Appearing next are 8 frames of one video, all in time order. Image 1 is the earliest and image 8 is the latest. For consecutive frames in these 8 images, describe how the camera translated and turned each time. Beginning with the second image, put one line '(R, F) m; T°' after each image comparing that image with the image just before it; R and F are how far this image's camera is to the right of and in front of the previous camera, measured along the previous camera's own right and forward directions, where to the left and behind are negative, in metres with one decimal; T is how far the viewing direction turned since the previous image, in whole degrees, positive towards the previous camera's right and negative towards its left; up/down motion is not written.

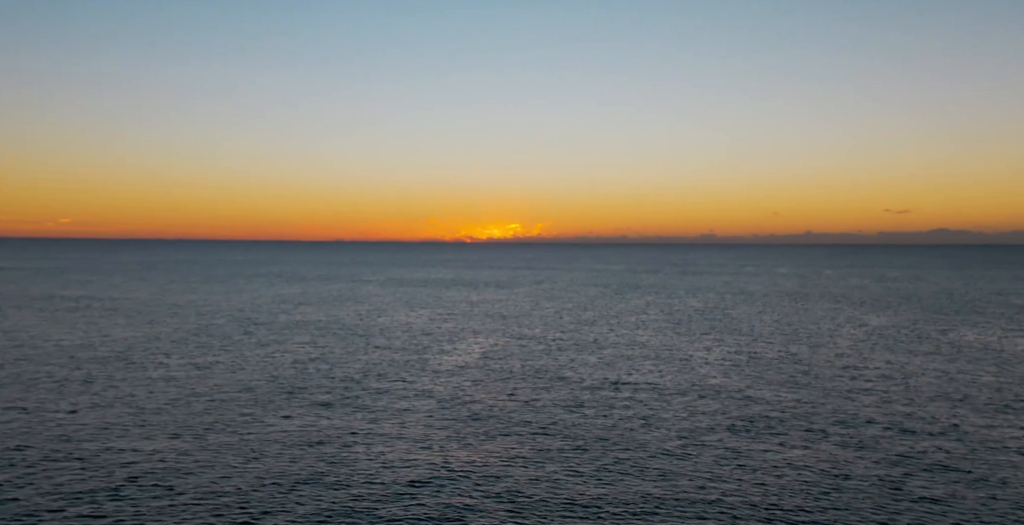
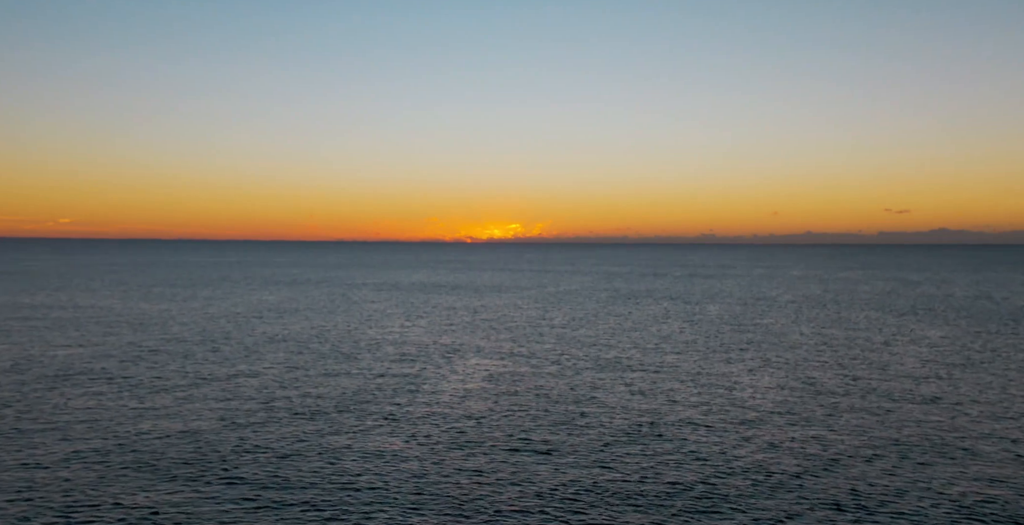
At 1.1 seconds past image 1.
(-0.6, +9.8) m; 0°
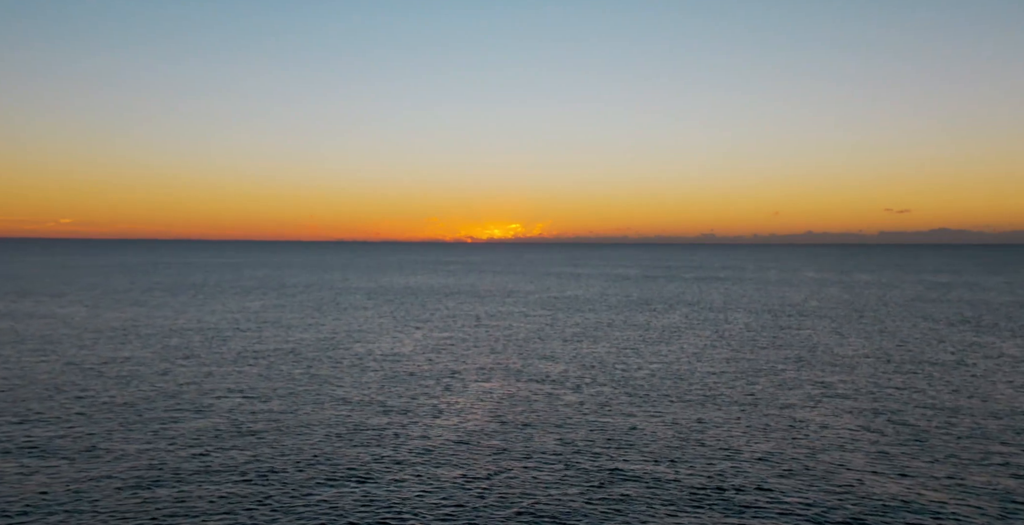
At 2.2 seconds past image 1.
(-0.6, +10.0) m; 0°
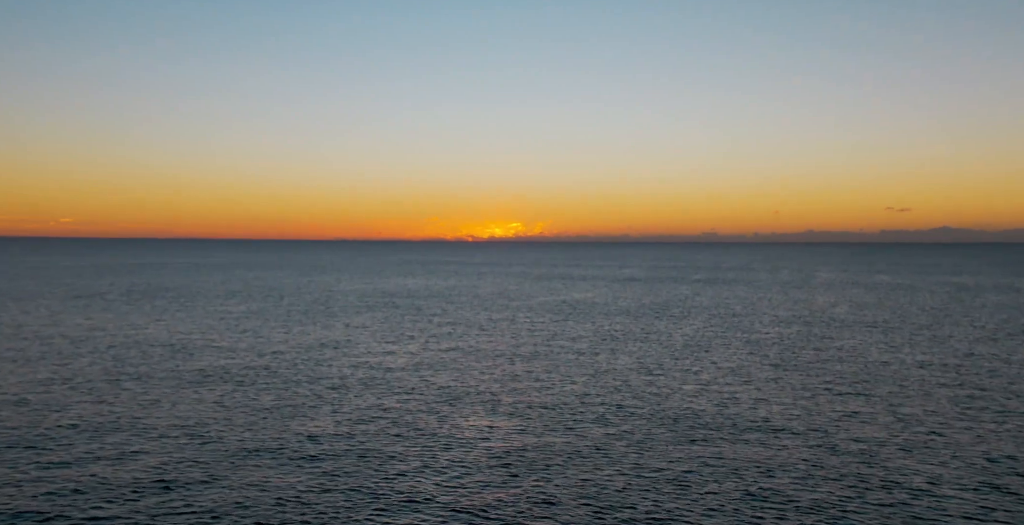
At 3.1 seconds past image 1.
(-0.5, +9.0) m; 0°
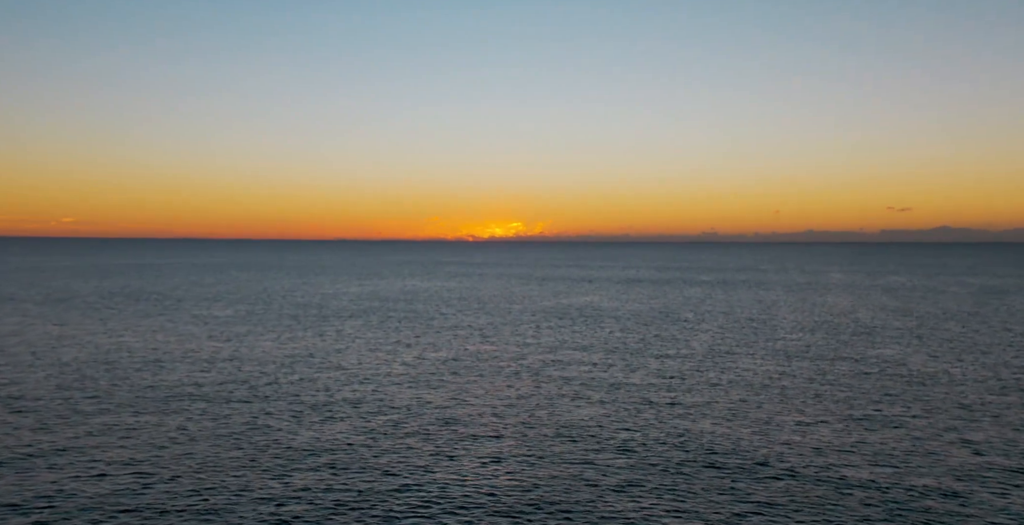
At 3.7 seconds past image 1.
(-0.4, +6.1) m; 0°
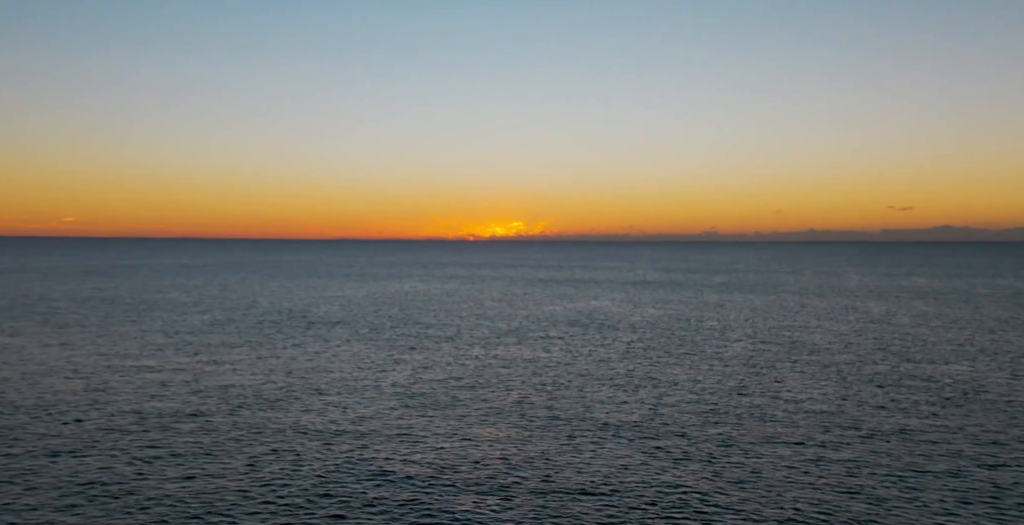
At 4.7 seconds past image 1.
(-0.5, +9.5) m; 0°
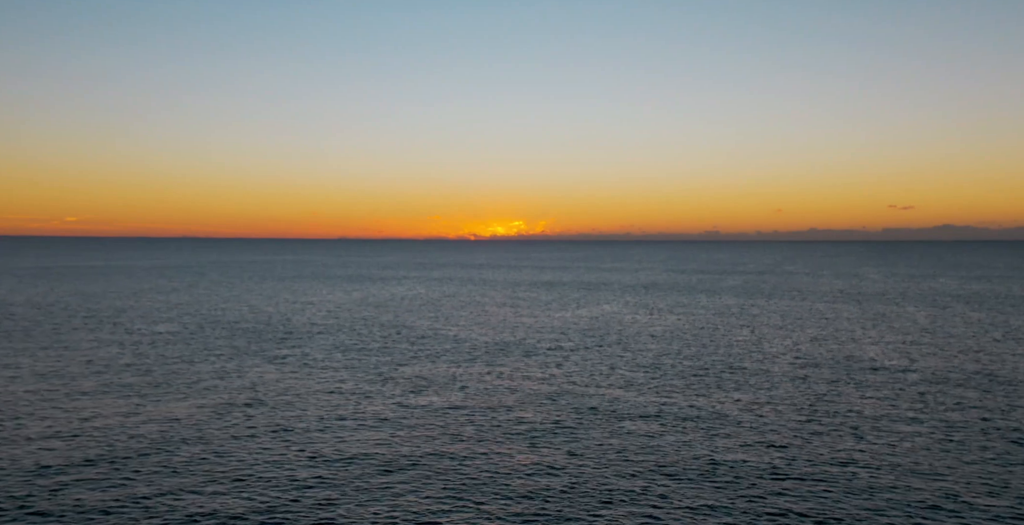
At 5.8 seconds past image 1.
(-0.6, +10.6) m; 0°
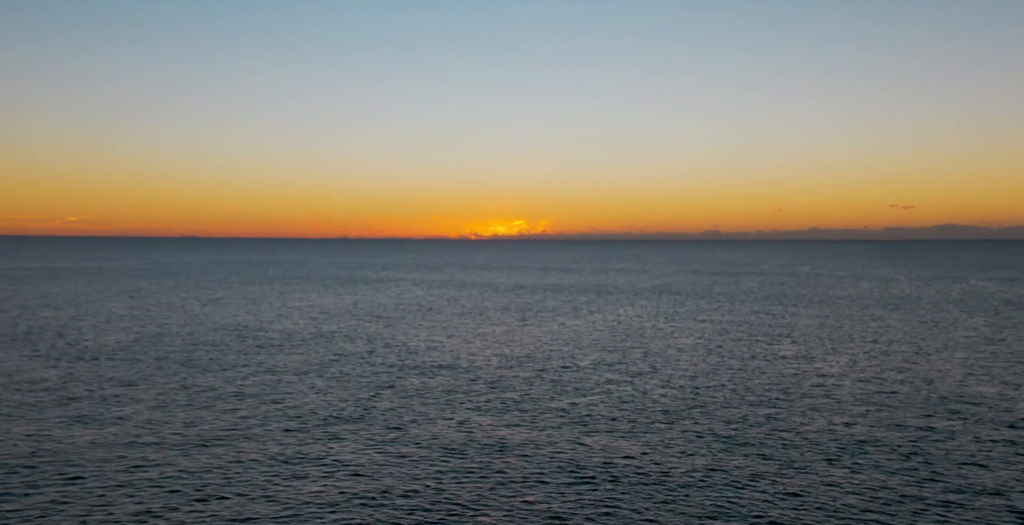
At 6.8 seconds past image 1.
(-0.6, +11.5) m; 0°
